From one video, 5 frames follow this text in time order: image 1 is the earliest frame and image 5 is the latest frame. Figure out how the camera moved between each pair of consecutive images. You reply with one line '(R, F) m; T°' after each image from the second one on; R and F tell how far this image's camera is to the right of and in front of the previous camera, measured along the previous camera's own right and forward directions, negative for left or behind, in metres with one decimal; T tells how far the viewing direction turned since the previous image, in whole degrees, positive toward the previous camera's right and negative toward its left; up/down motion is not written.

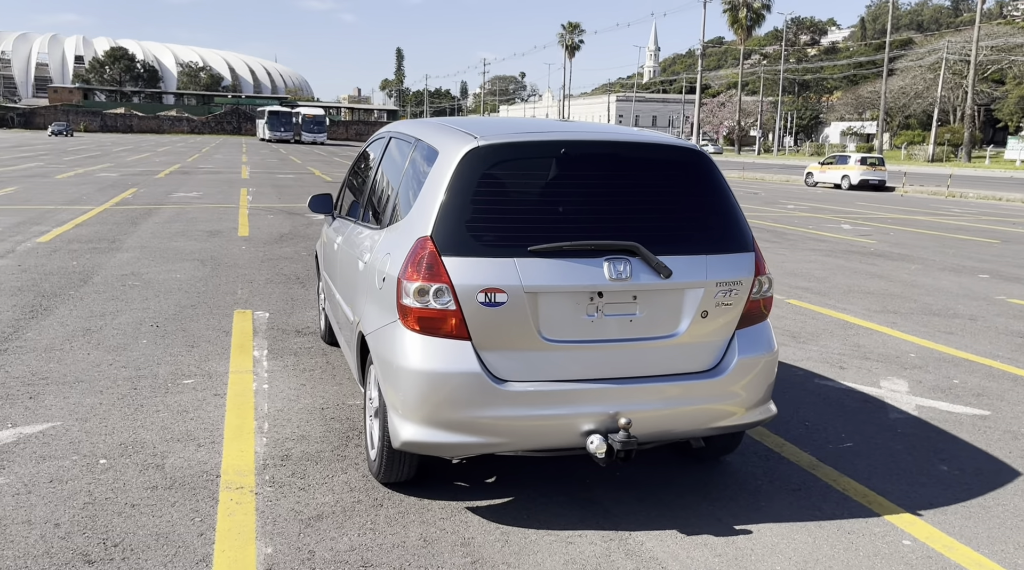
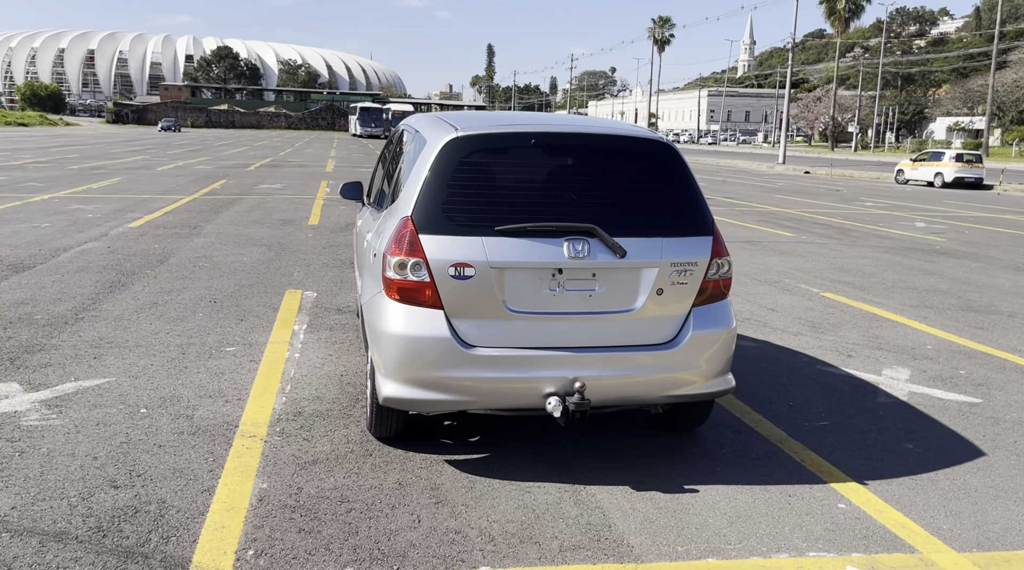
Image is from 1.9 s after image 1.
(+0.5, -0.4) m; -6°
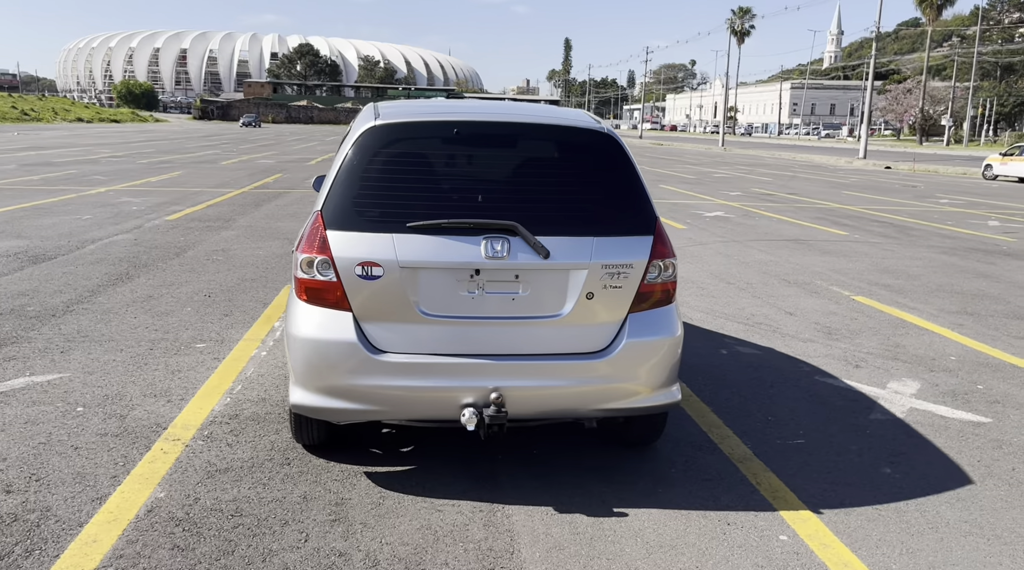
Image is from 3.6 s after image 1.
(+0.7, +0.3) m; -5°
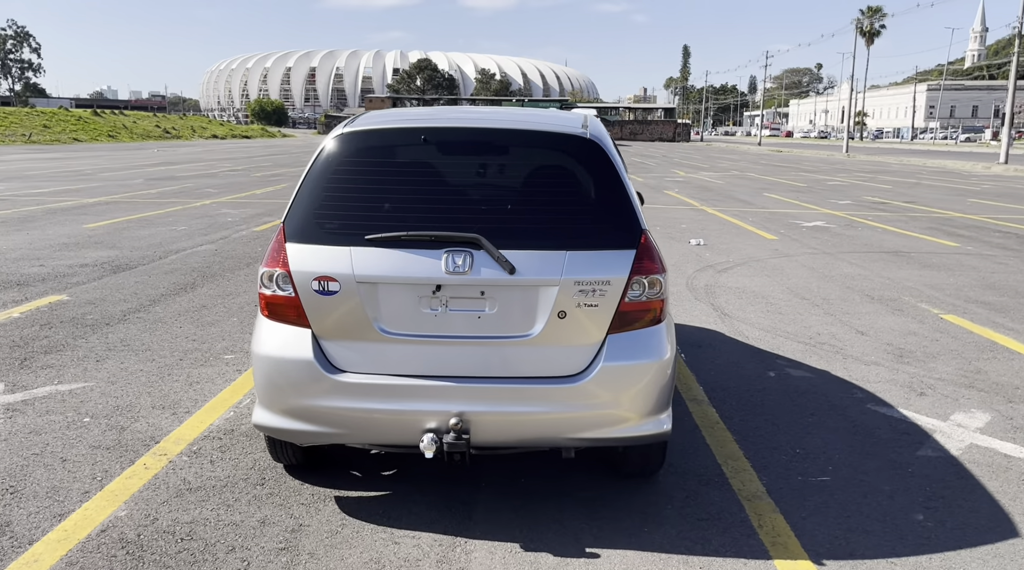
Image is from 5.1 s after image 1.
(+0.6, +0.3) m; -8°
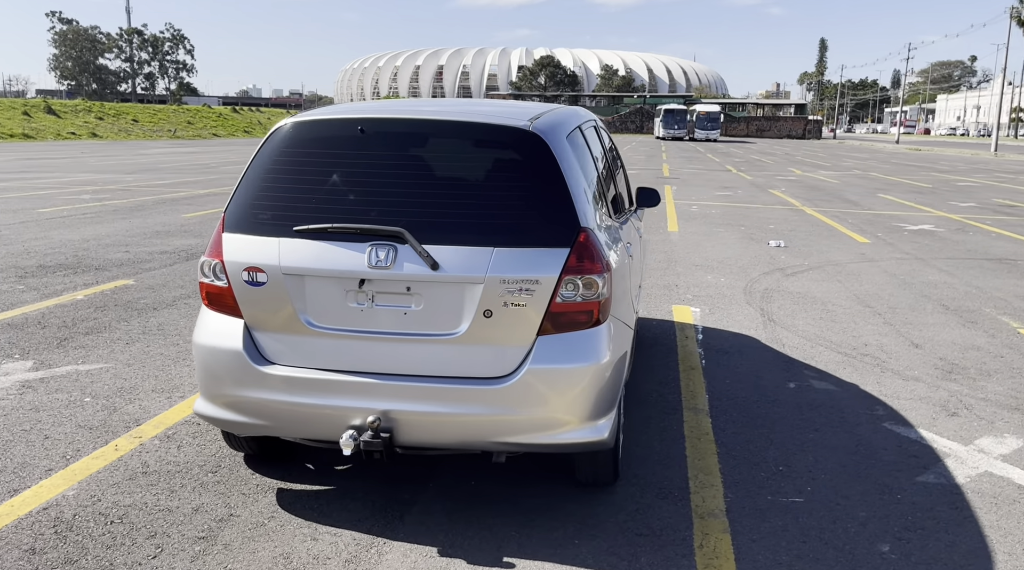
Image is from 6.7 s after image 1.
(+0.8, +0.2) m; -8°
